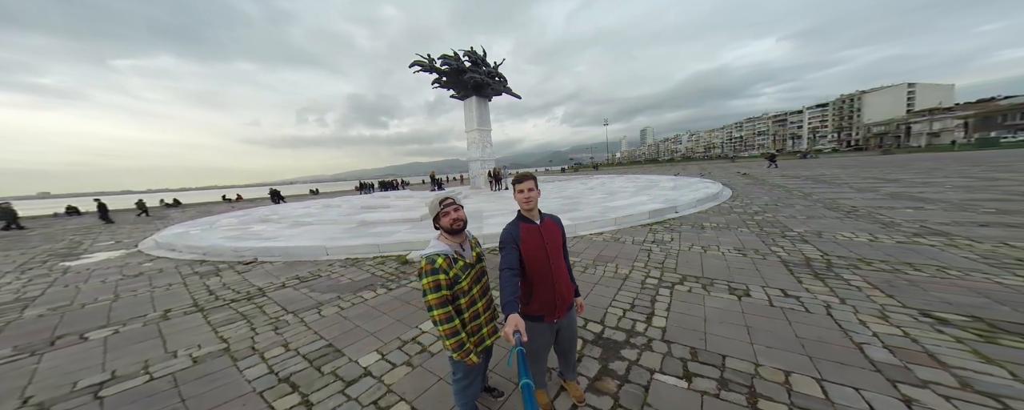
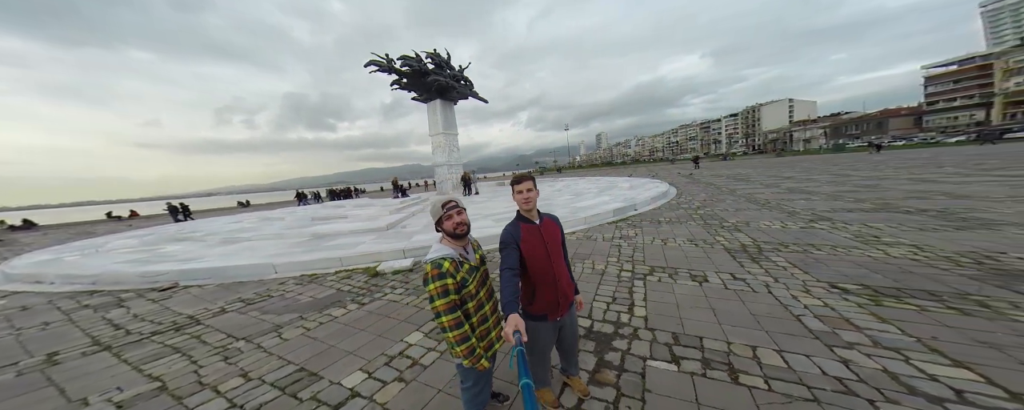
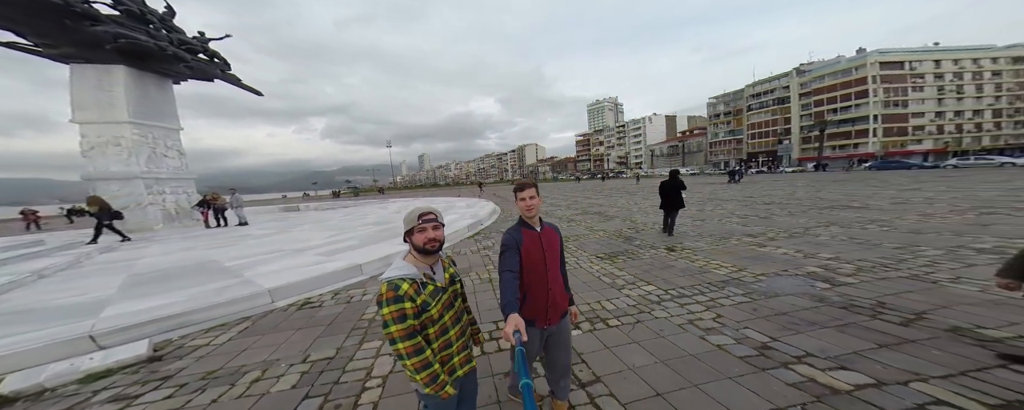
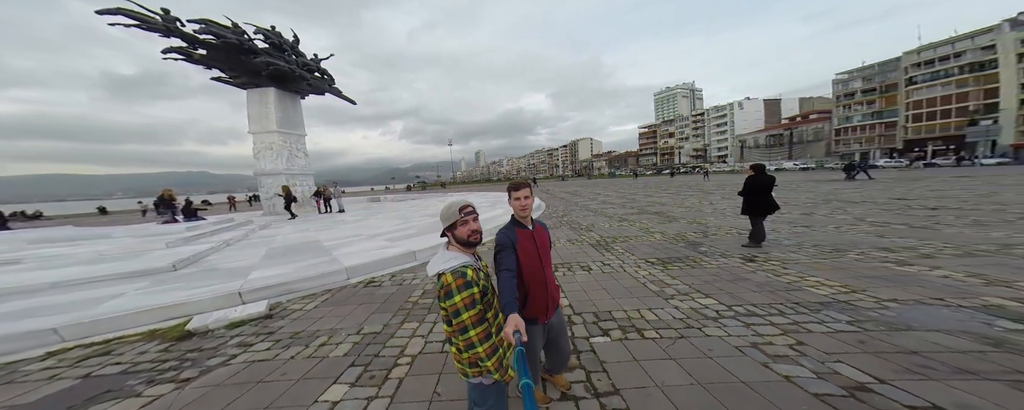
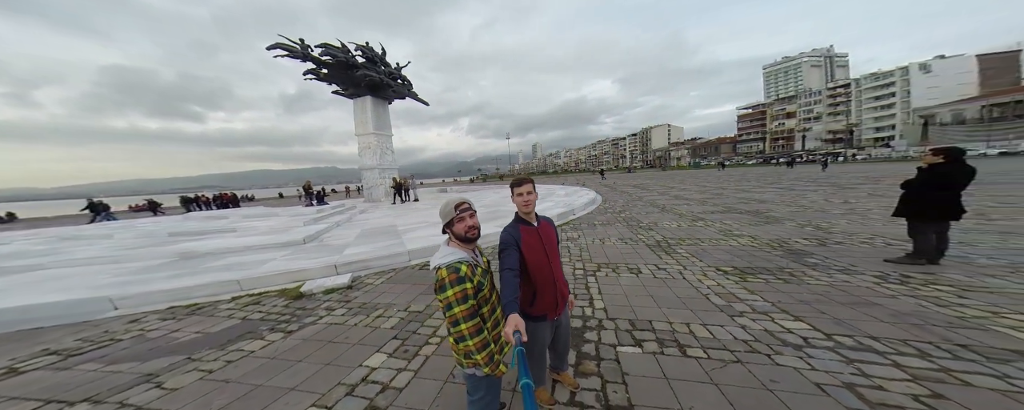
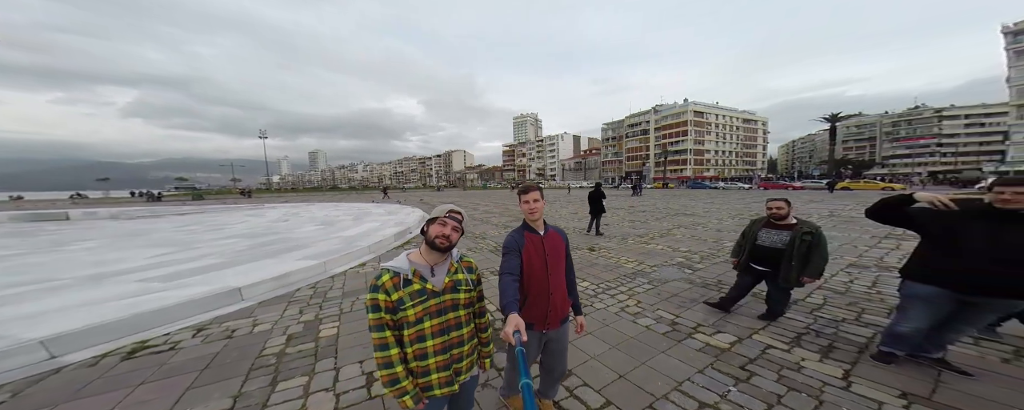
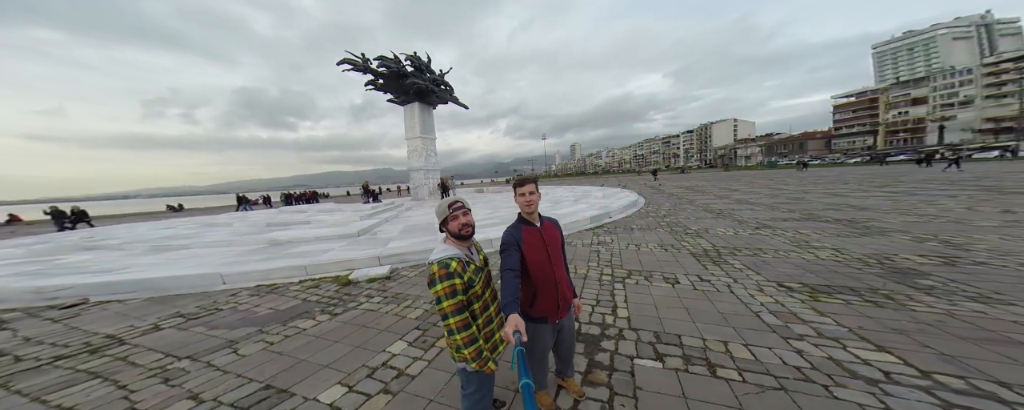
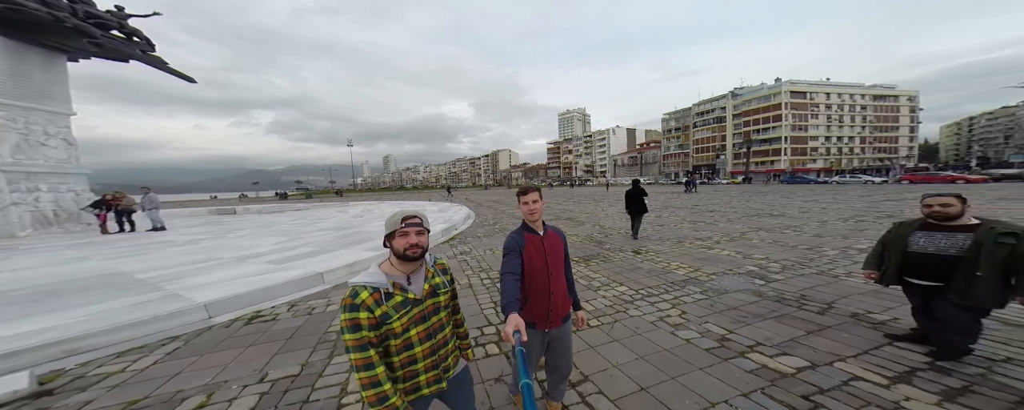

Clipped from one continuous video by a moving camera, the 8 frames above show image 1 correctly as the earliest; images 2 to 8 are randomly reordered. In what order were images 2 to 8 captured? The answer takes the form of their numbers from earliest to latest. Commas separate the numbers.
2, 7, 5, 4, 3, 8, 6
